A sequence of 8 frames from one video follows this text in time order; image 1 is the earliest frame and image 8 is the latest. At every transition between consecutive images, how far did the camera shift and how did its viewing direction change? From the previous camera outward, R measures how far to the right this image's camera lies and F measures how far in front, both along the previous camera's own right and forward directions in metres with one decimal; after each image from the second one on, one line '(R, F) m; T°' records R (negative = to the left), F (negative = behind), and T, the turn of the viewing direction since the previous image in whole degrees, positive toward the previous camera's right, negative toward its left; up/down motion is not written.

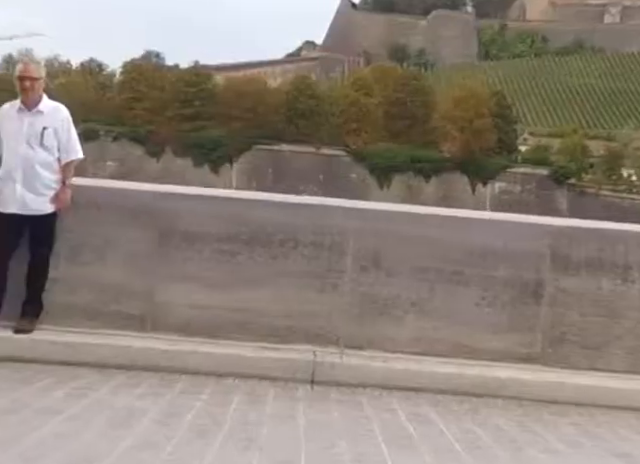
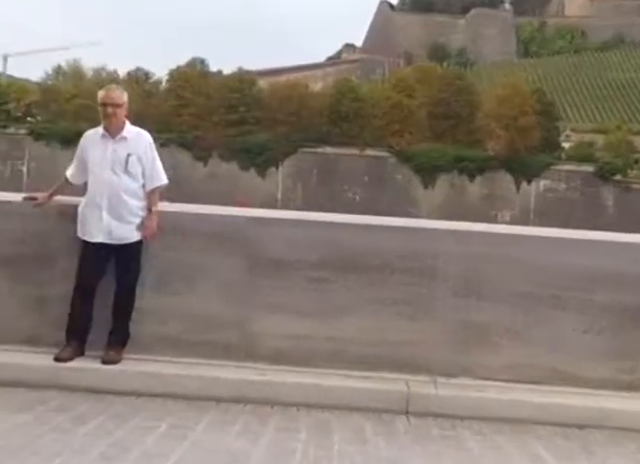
(-0.2, +0.1) m; -4°
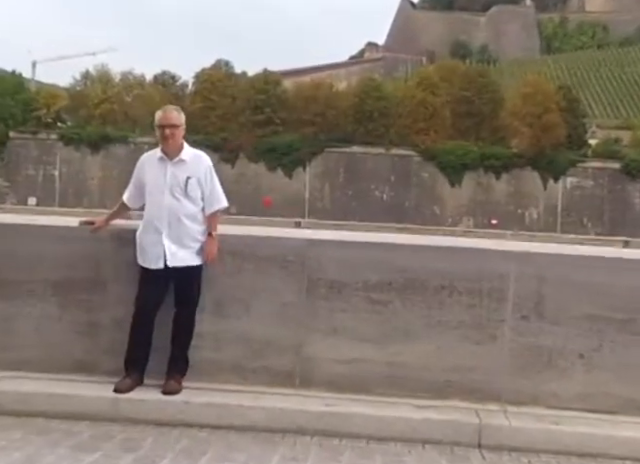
(-0.2, +0.1) m; -3°
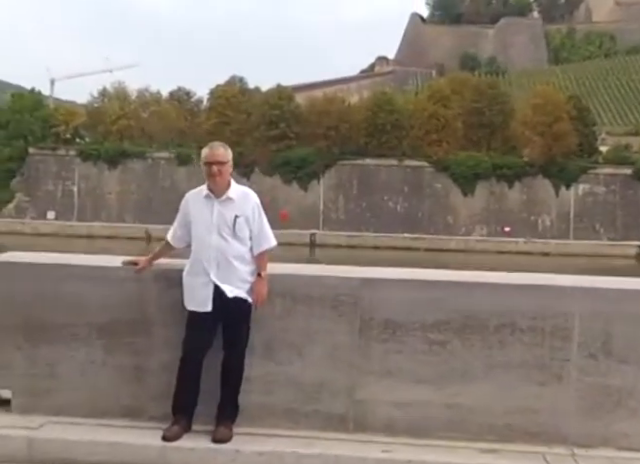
(-0.2, +0.1) m; -1°
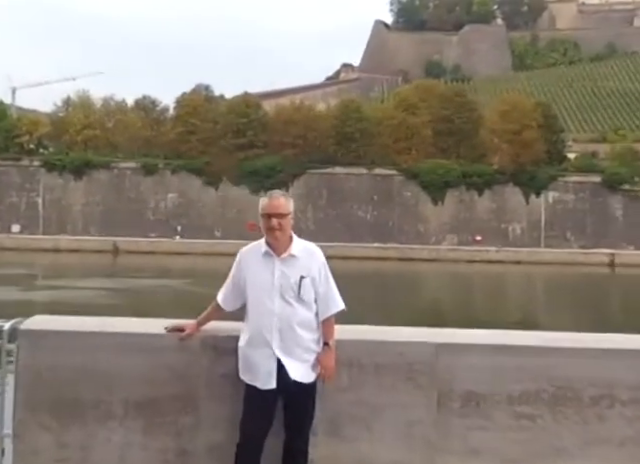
(-0.4, +0.3) m; +2°
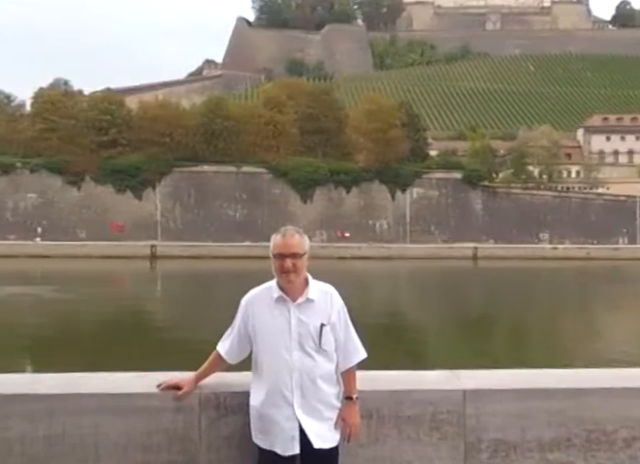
(-0.3, +0.3) m; +6°
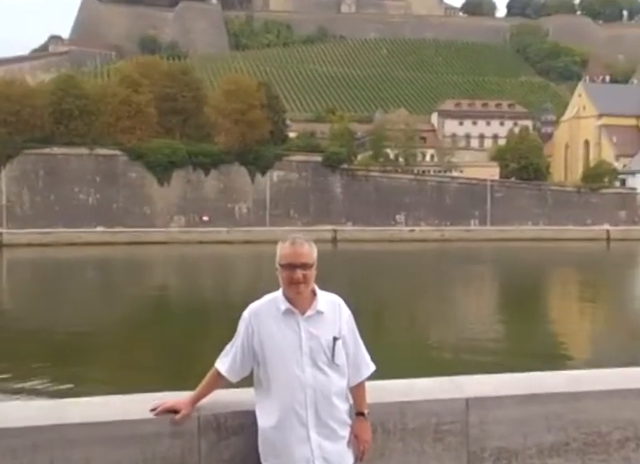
(-0.3, +0.2) m; +7°
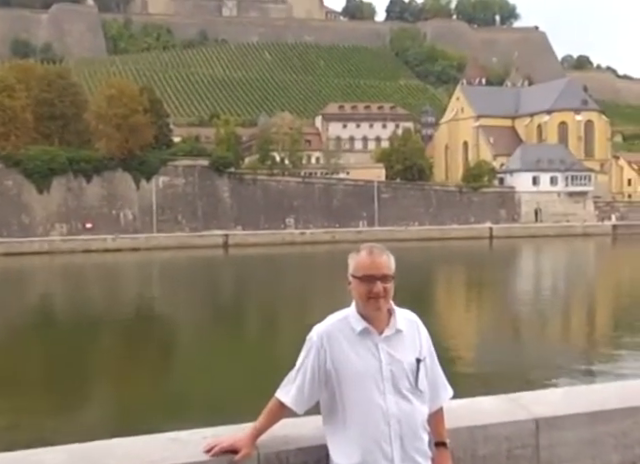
(-0.4, +0.3) m; +6°
